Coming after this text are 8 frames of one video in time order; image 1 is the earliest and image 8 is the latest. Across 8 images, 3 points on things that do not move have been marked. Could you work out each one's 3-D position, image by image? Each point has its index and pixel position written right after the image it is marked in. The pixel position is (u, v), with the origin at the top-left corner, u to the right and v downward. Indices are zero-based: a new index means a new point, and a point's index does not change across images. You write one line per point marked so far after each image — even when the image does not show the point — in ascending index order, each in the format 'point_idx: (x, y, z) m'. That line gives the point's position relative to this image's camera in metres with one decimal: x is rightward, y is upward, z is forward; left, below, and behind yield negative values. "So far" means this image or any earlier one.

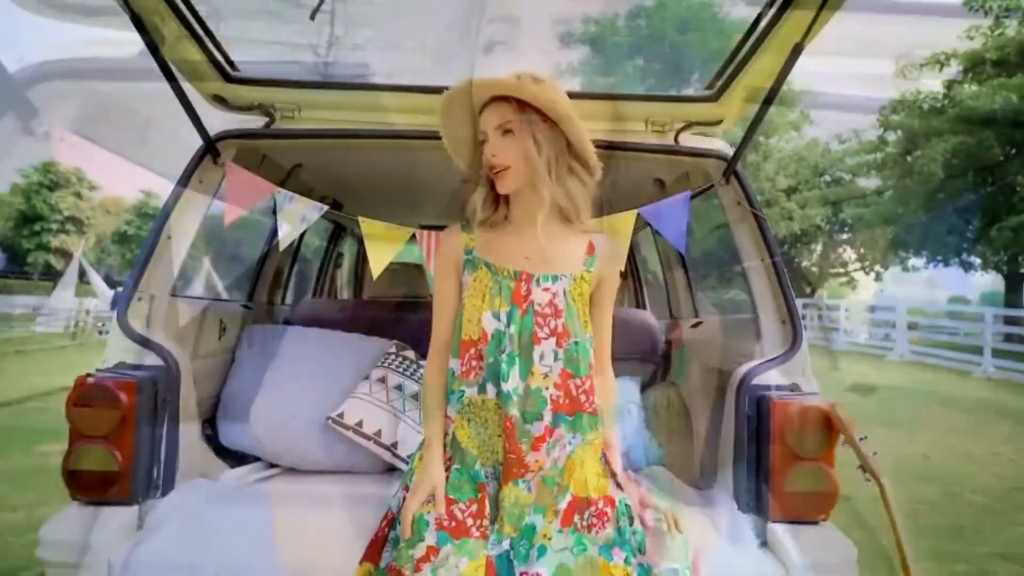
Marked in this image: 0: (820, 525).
0: (+0.6, -0.5, +1.5) m
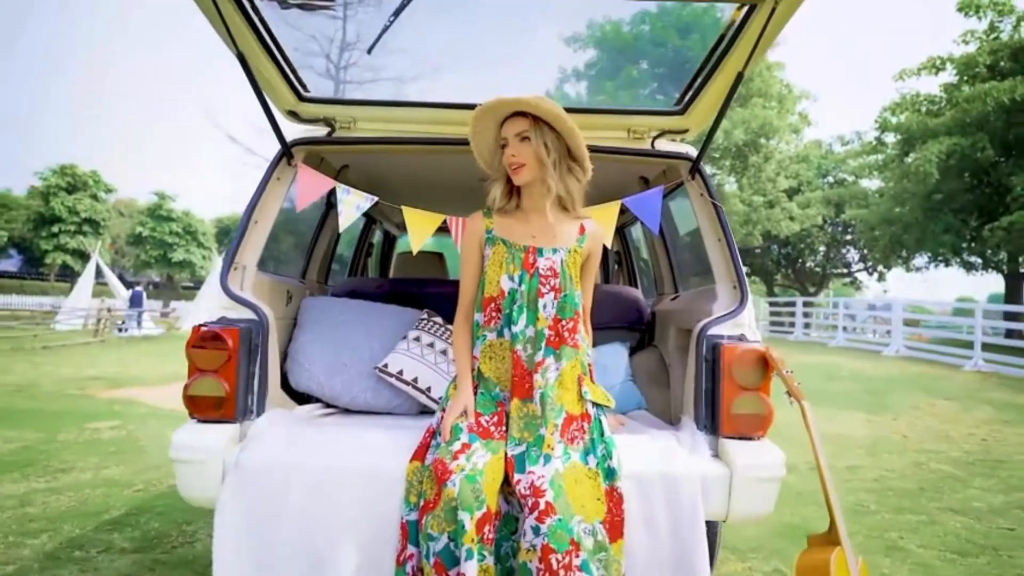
0: (+0.6, -0.4, +1.9) m
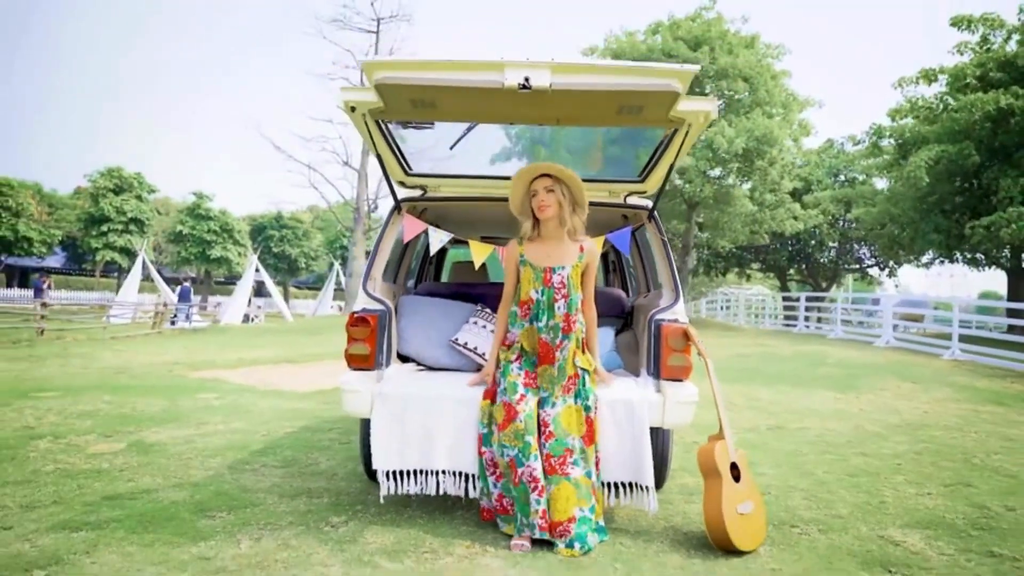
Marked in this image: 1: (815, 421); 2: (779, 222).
0: (+0.7, -0.4, +3.3) m
1: (+2.6, -1.1, +6.4) m
2: (+6.6, +1.6, +18.5) m
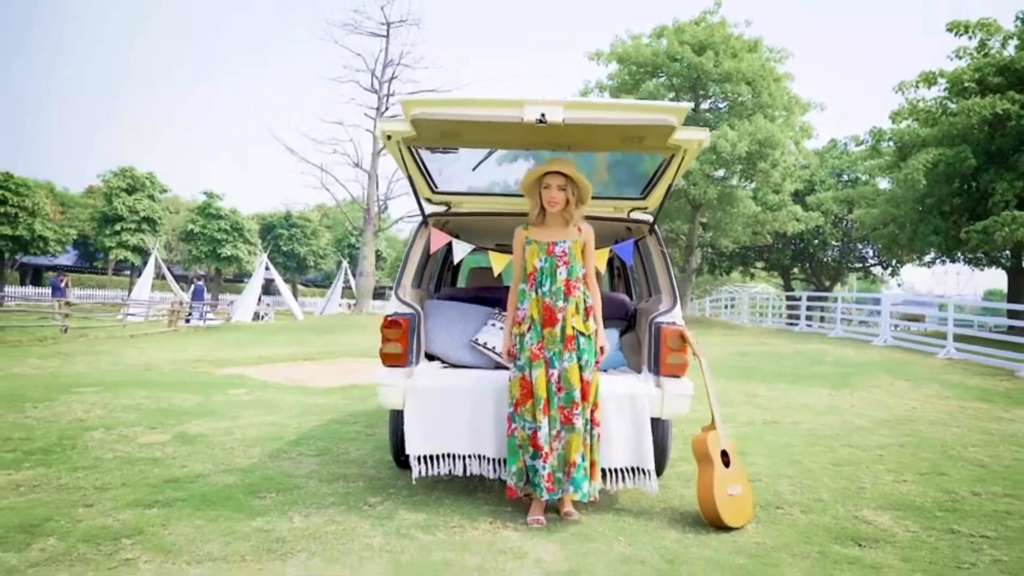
0: (+0.8, -0.4, +3.7) m
1: (+2.7, -1.2, +6.8) m
2: (+6.7, +1.6, +18.9) m
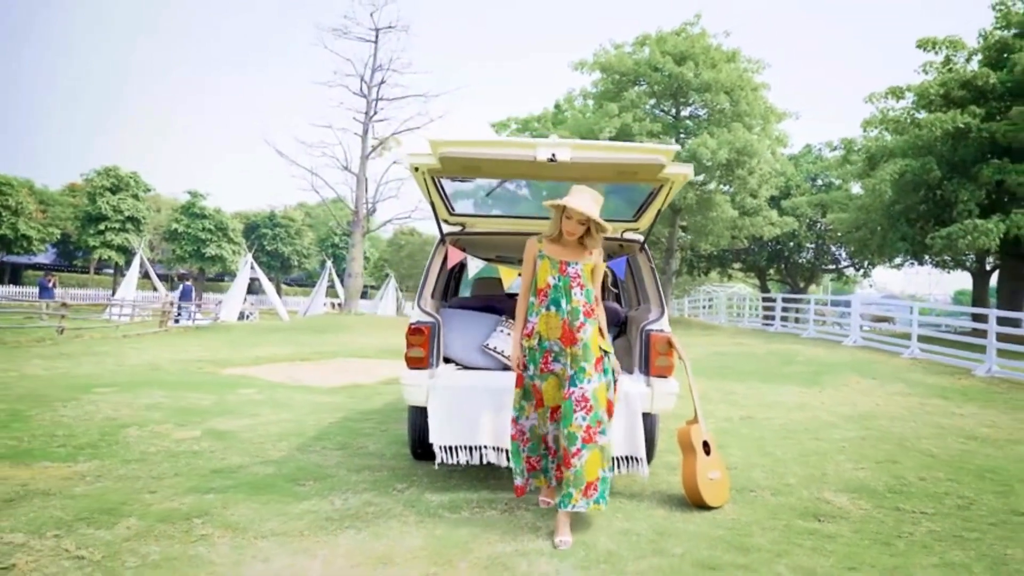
0: (+0.9, -0.5, +4.2) m
1: (+2.6, -1.2, +7.4) m
2: (+6.4, +1.6, +19.6) m
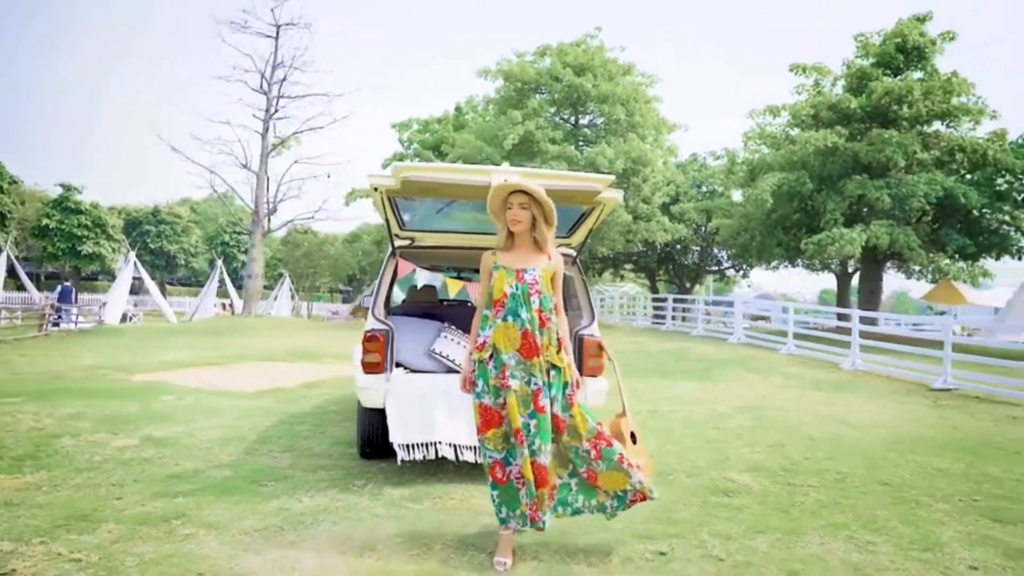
0: (+0.5, -0.6, +4.8) m
1: (+1.8, -1.3, +8.2) m
2: (+3.8, +1.5, +20.8) m
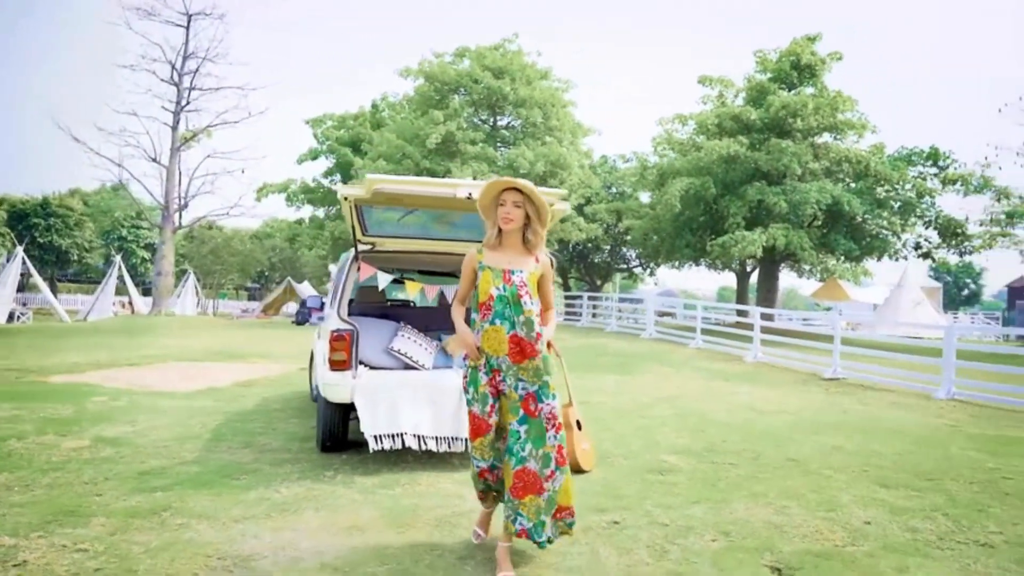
0: (+0.2, -0.6, +5.3) m
1: (+1.1, -1.3, +8.8) m
2: (+1.5, +1.6, +21.5) m
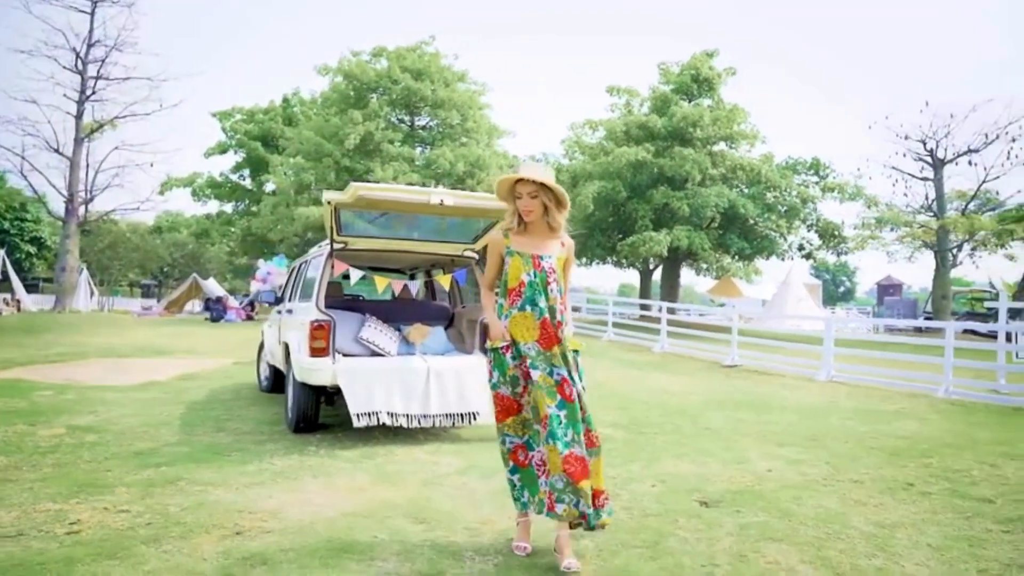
0: (-0.1, -0.6, +6.0) m
1: (+0.3, -1.2, +9.6) m
2: (-0.9, +1.7, +22.3) m
